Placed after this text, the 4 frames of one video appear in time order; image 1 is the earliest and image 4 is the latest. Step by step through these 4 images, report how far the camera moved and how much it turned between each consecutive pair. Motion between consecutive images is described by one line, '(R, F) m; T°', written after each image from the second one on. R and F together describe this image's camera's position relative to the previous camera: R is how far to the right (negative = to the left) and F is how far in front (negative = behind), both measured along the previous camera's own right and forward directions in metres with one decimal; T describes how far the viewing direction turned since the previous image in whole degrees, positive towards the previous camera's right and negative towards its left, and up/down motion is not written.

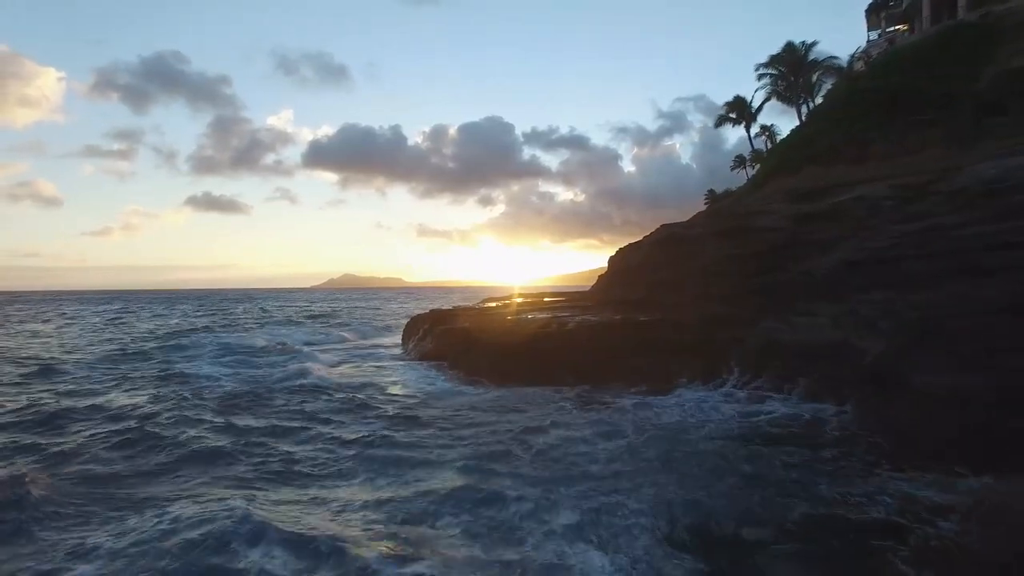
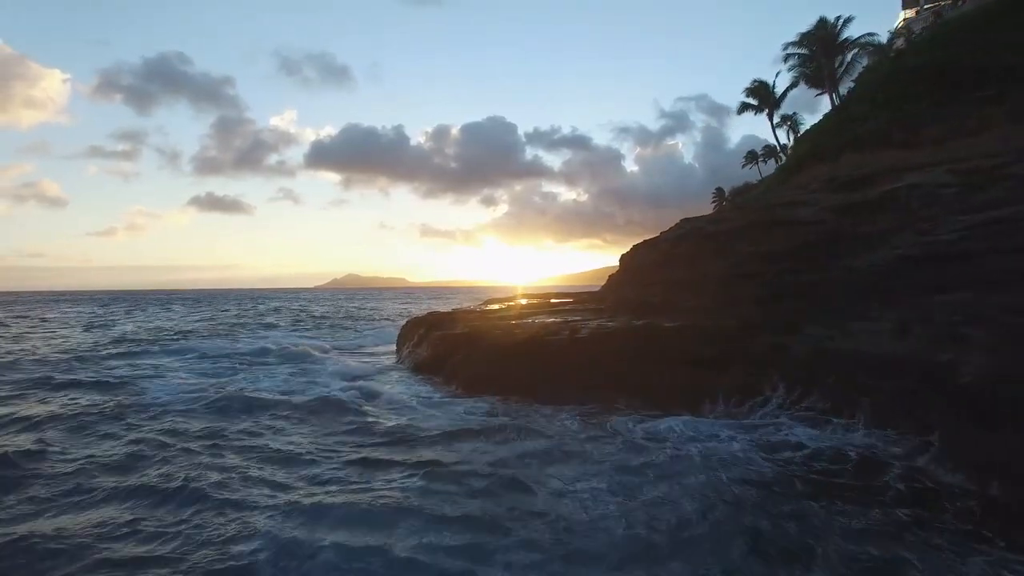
(-0.1, +2.1) m; 0°
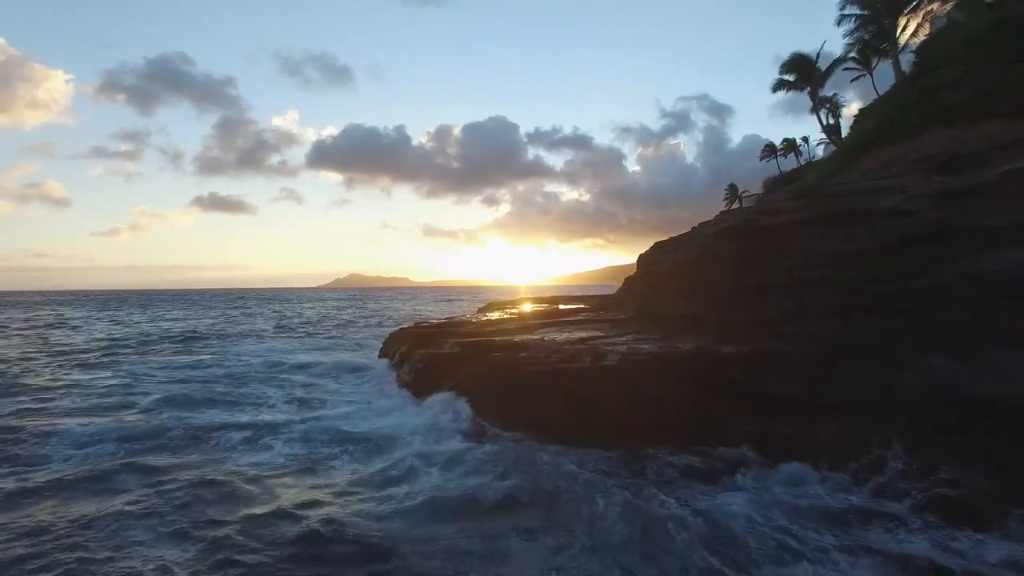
(0.0, +3.7) m; 0°
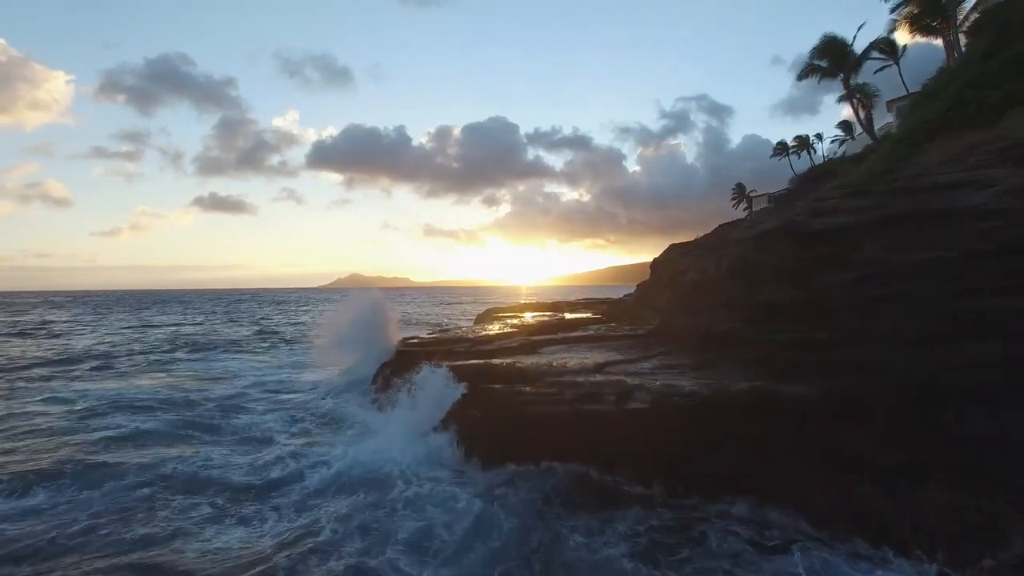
(0.0, +2.4) m; 0°
